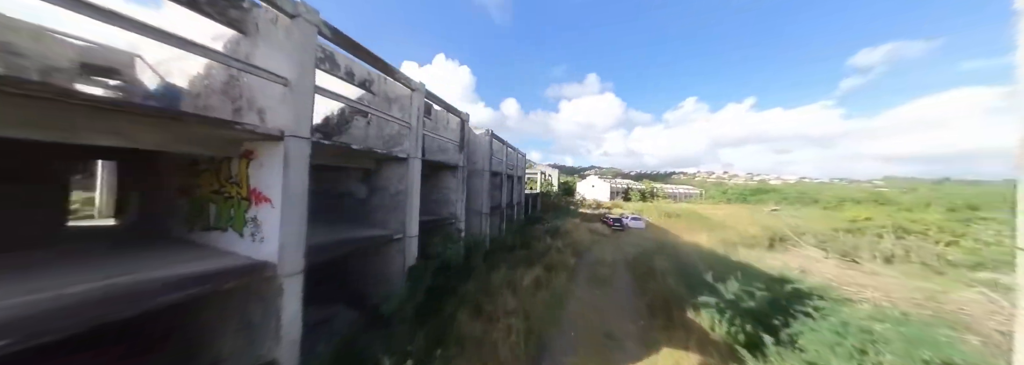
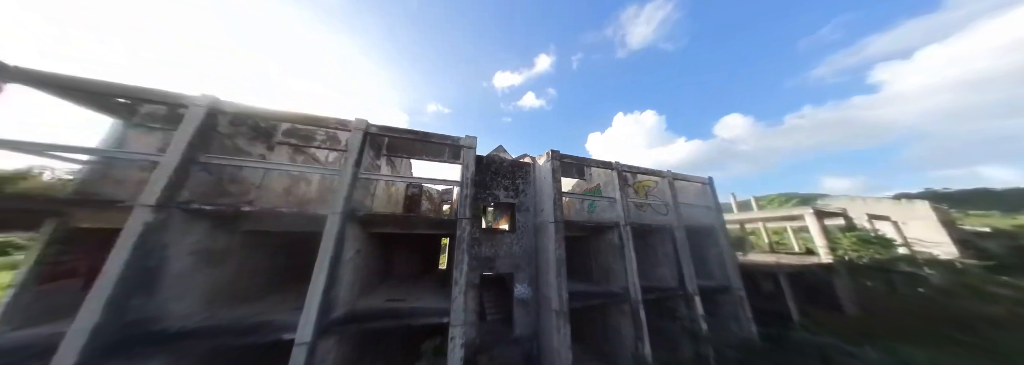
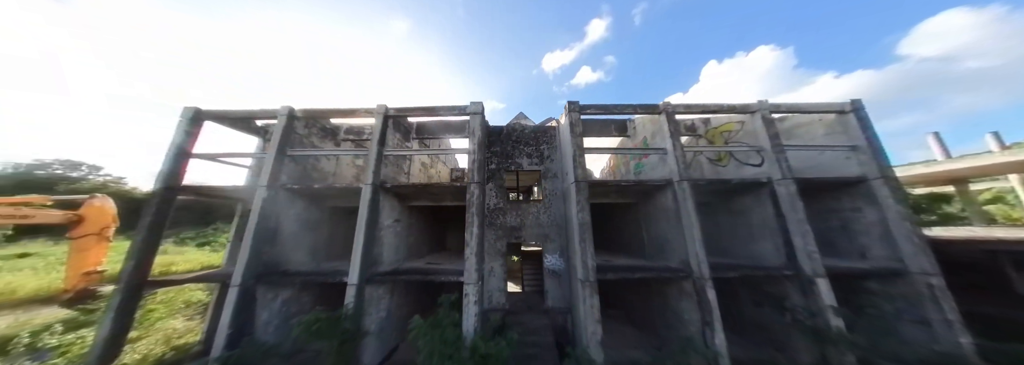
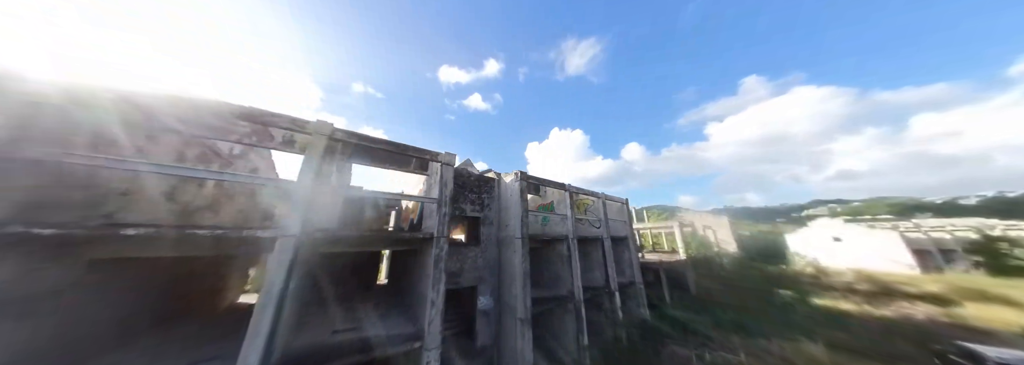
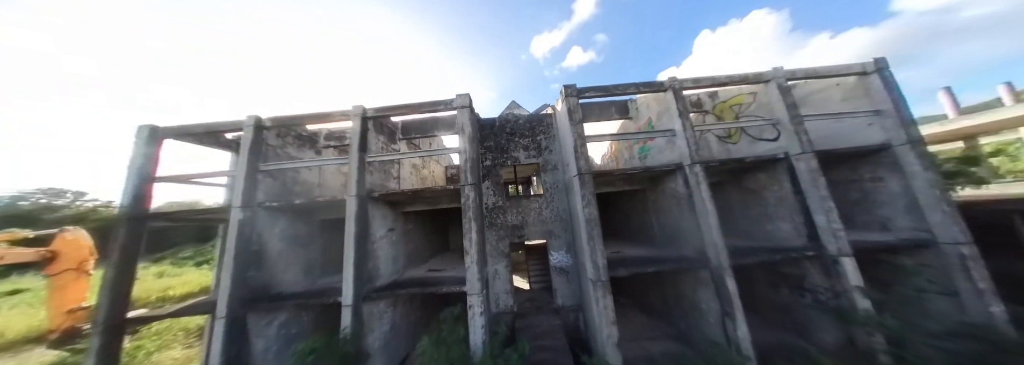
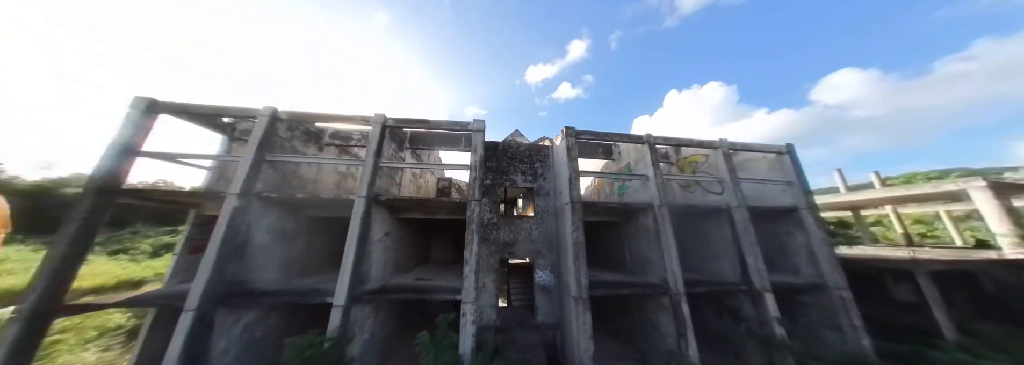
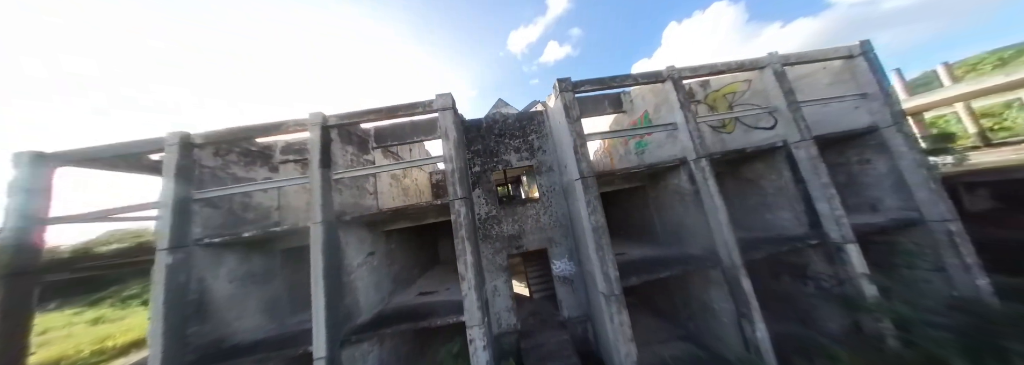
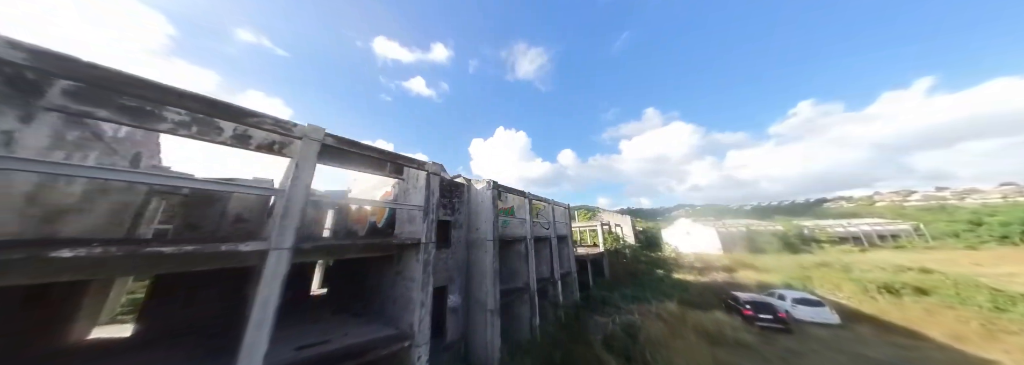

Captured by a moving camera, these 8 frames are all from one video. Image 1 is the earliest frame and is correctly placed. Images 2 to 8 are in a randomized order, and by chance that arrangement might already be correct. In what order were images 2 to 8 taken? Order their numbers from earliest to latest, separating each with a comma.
8, 4, 2, 6, 3, 5, 7
